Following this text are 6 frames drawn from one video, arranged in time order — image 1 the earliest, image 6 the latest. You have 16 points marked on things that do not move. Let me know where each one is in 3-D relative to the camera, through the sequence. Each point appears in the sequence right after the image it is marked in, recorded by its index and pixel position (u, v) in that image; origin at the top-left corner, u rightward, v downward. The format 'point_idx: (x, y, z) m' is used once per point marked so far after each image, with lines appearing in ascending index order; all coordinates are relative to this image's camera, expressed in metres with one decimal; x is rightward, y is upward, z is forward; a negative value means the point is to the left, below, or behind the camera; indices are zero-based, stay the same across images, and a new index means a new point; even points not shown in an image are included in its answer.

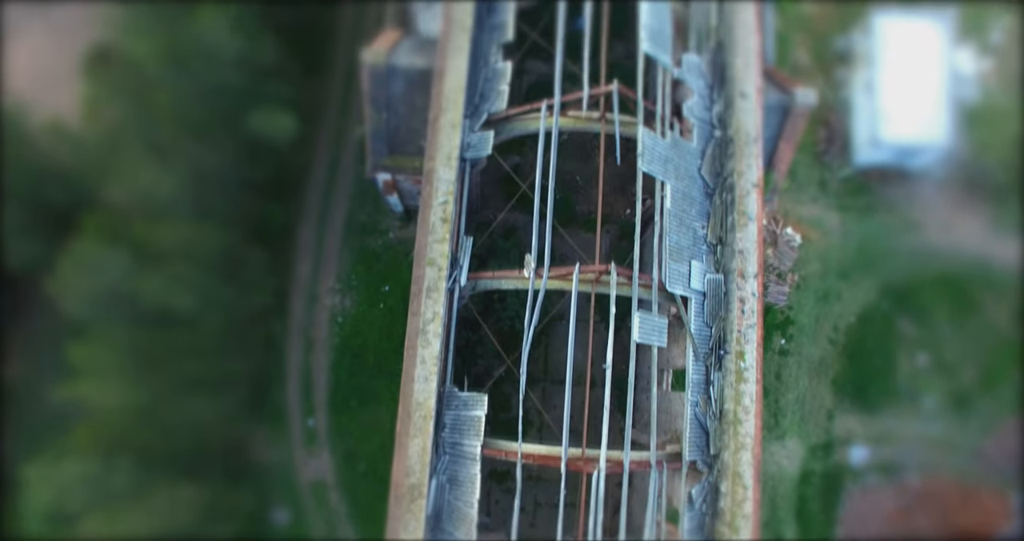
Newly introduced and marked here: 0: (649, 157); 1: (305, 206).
0: (+2.2, +1.8, +8.1) m
1: (-5.4, +1.7, +13.2) m
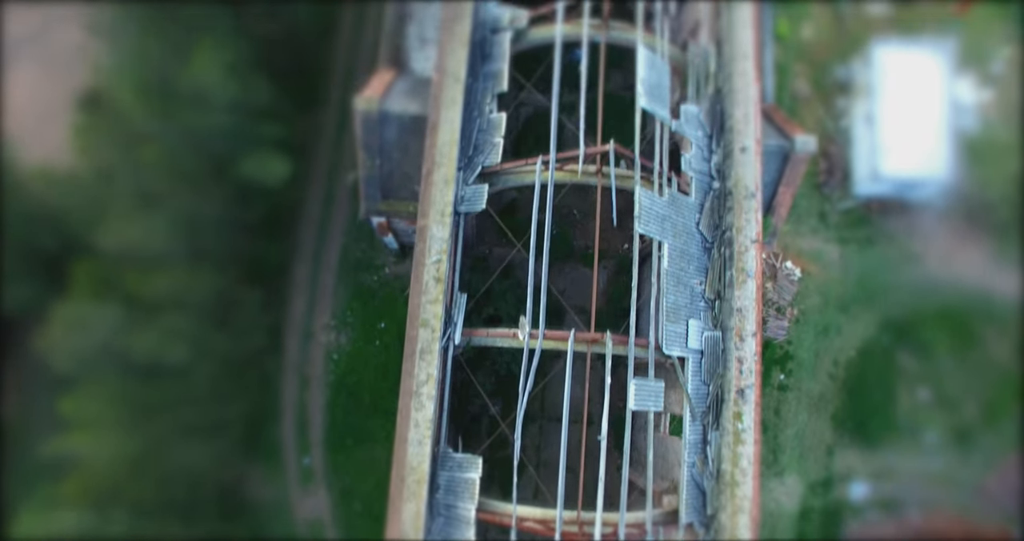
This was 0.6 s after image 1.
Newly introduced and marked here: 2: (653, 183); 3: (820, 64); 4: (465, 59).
0: (+2.1, +0.8, +8.0) m
1: (-5.5, +0.8, +13.1) m
2: (+2.3, +1.5, +8.4) m
3: (+8.6, +5.8, +14.2) m
4: (-0.8, +3.7, +8.8) m
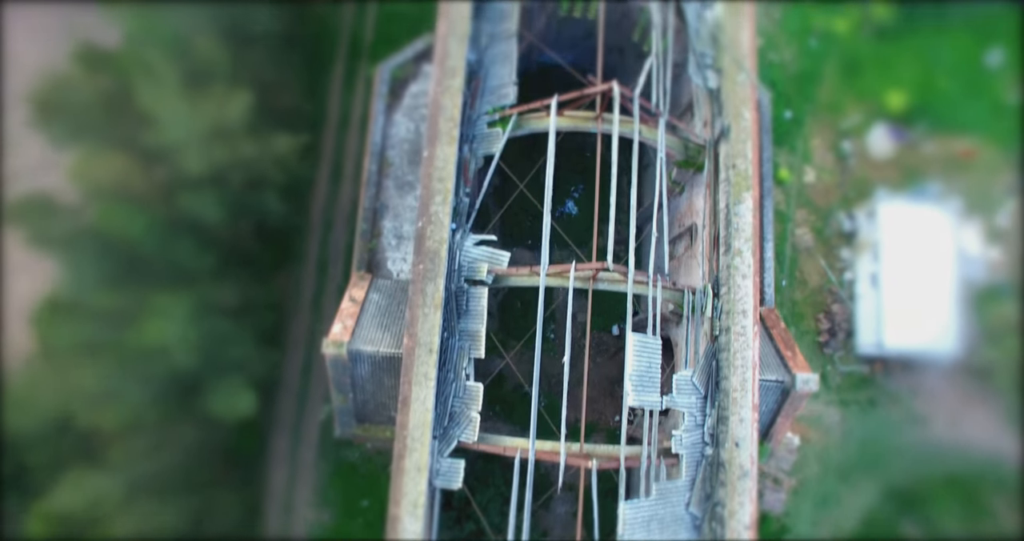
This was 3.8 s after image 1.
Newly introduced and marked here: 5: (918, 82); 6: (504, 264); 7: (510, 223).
0: (+1.8, -3.7, +7.4) m
1: (-5.8, -3.6, +12.6) m
2: (+2.0, -3.0, +7.8) m
3: (+8.3, +1.6, +13.4) m
4: (-1.2, -0.8, +8.1) m
5: (+11.4, +5.2, +14.2) m
6: (-0.1, +0.1, +8.5) m
7: (-0.1, +0.9, +8.8) m
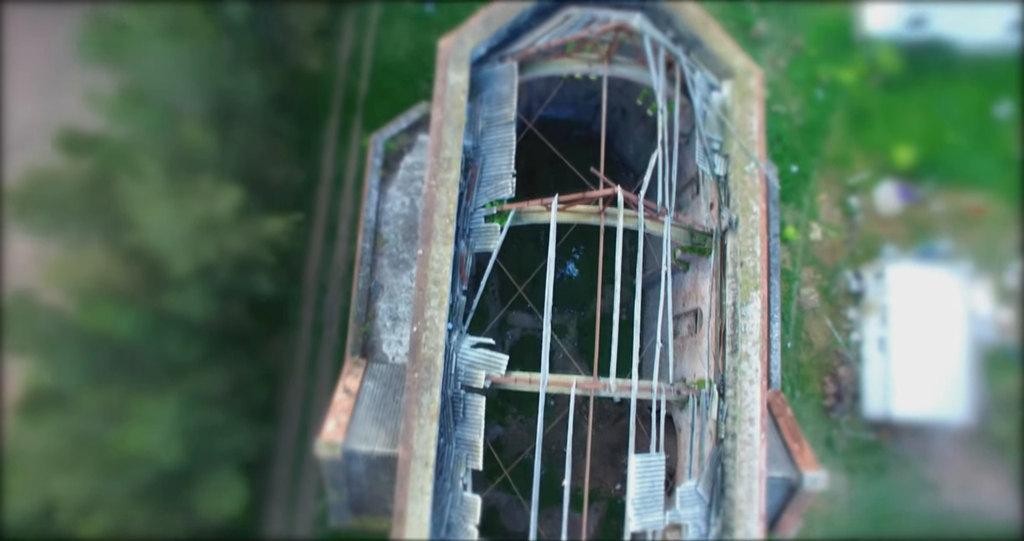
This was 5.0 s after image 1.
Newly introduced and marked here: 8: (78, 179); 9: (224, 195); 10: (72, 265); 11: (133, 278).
0: (+1.7, -5.4, +7.2) m
1: (-5.8, -5.2, +12.3) m
2: (+2.0, -4.7, +7.6) m
3: (+8.2, 0.0, +13.1) m
4: (-1.2, -2.5, +7.9) m
5: (+11.3, +3.7, +13.8) m
6: (-0.2, -1.6, +8.2) m
7: (-0.1, -0.8, +8.5) m
8: (-7.7, +1.6, +9.0) m
9: (-5.4, +1.4, +9.5) m
10: (-7.5, +0.1, +8.6) m
11: (-6.8, -0.1, +9.1) m
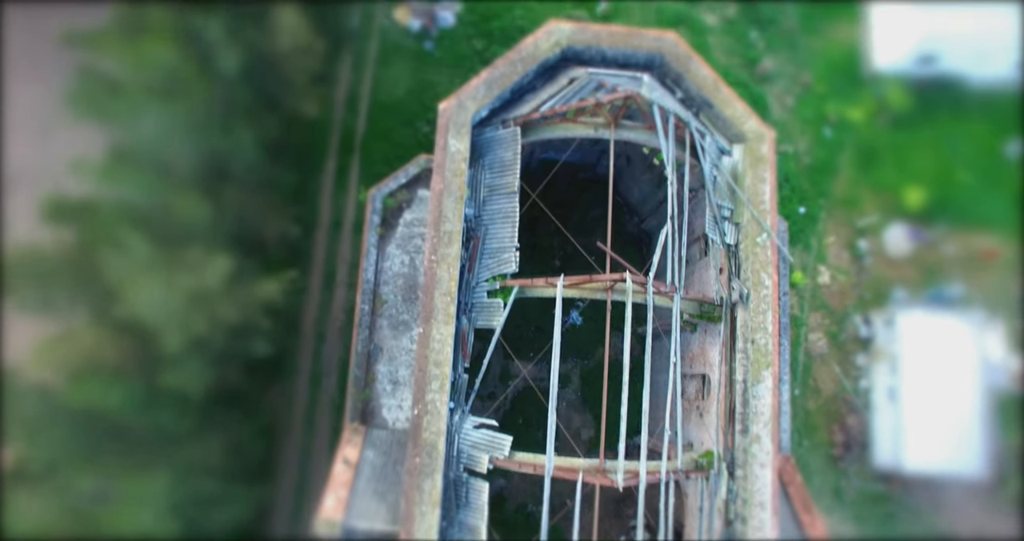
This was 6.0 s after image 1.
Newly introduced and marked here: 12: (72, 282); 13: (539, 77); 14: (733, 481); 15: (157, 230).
0: (+1.8, -6.7, +7.0) m
1: (-5.7, -6.4, +12.1) m
2: (+2.1, -6.0, +7.4) m
3: (+8.3, -1.2, +12.9) m
4: (-1.1, -3.8, +7.6) m
5: (+11.4, +2.5, +13.5) m
6: (-0.1, -2.8, +7.9) m
7: (0.0, -2.0, +8.2) m
8: (-7.7, +0.3, +8.7) m
9: (-5.4, +0.1, +9.2) m
10: (-7.4, -1.2, +8.3) m
11: (-6.8, -1.4, +8.9) m
12: (-7.5, -0.2, +8.7) m
13: (+0.5, +3.5, +9.0) m
14: (+3.6, -3.4, +8.1) m
15: (-6.4, +0.8, +9.2) m
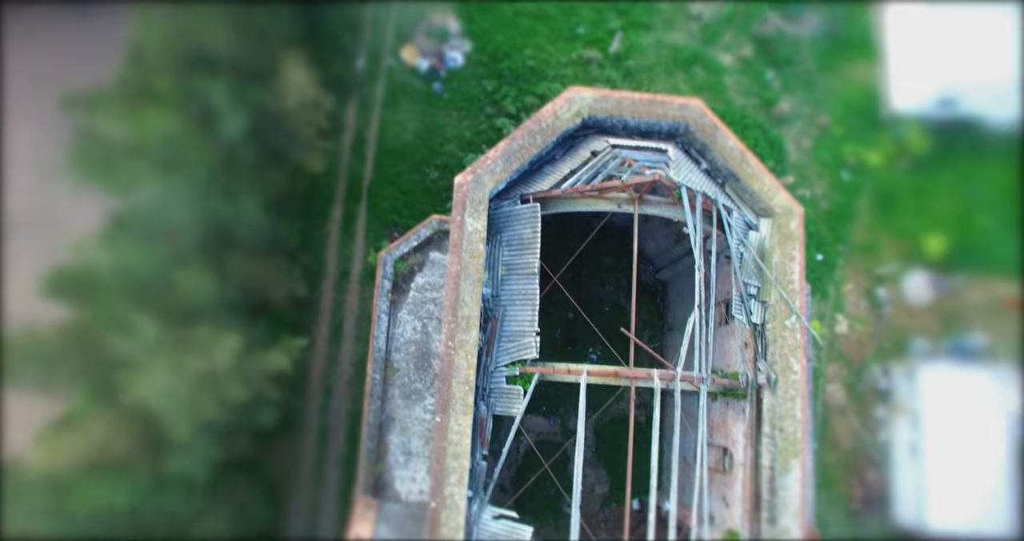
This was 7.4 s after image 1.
0: (+2.1, -8.0, +6.8) m
1: (-5.4, -7.7, +11.9) m
2: (+2.4, -7.3, +7.2) m
3: (+8.6, -2.4, +12.6) m
4: (-0.8, -5.1, +7.4) m
5: (+11.7, +1.3, +13.3) m
6: (+0.2, -4.2, +7.7) m
7: (+0.3, -3.4, +8.0) m
8: (-7.4, -1.0, +8.4) m
9: (-5.1, -1.2, +8.9) m
10: (-7.1, -2.5, +8.1) m
11: (-6.5, -2.7, +8.6) m
12: (-7.2, -1.5, +8.4) m
13: (+0.8, +2.1, +8.7) m
14: (+3.9, -4.7, +7.9) m
15: (-6.1, -0.5, +8.9) m
